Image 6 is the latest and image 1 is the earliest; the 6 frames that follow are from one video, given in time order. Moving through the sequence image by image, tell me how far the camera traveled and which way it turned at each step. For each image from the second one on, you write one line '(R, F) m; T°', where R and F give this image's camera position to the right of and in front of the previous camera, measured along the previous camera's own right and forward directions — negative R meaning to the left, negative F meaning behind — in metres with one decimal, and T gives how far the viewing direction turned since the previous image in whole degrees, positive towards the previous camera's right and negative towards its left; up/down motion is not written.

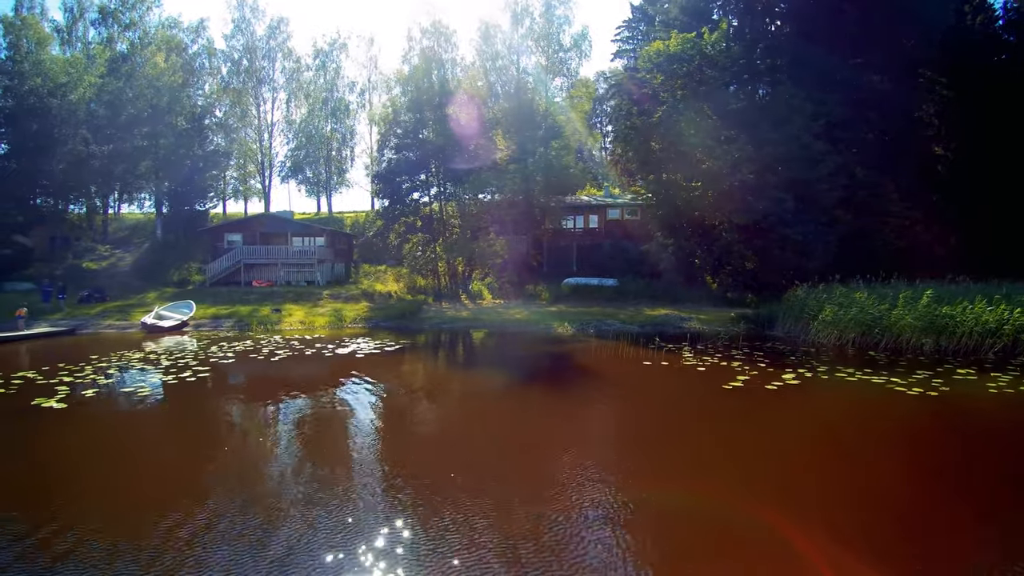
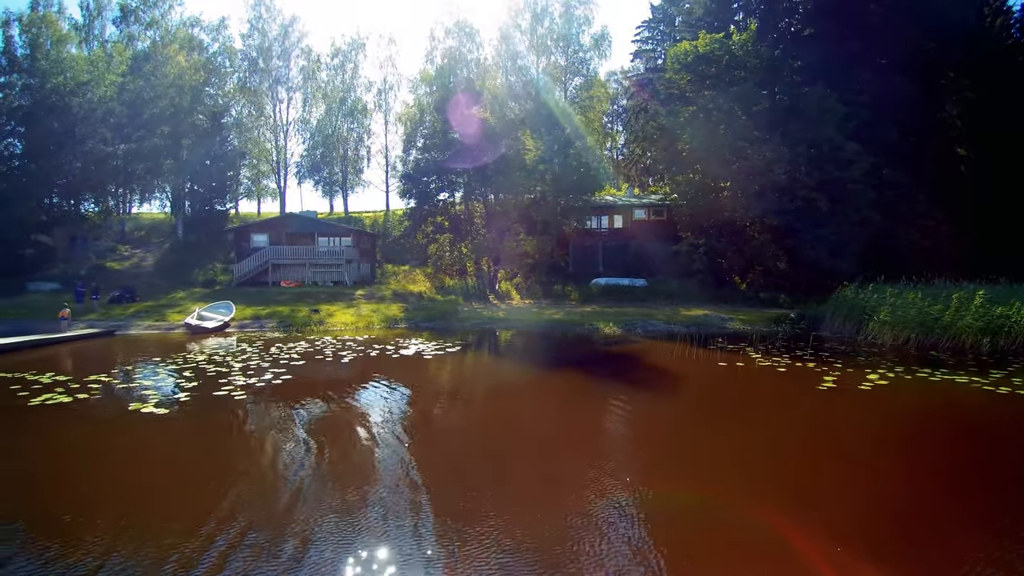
(-1.6, +0.1) m; +1°
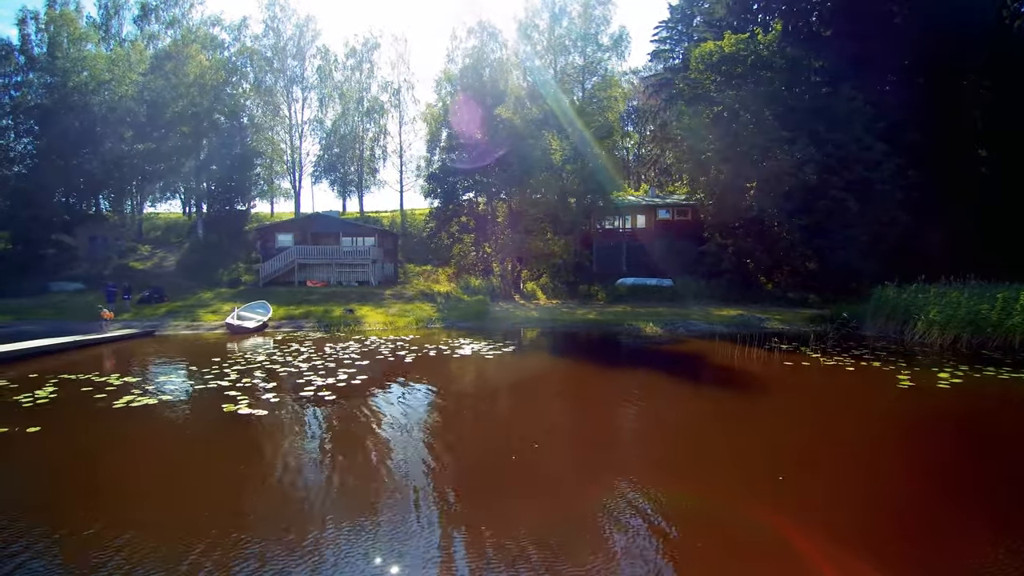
(-1.4, 0.0) m; 0°
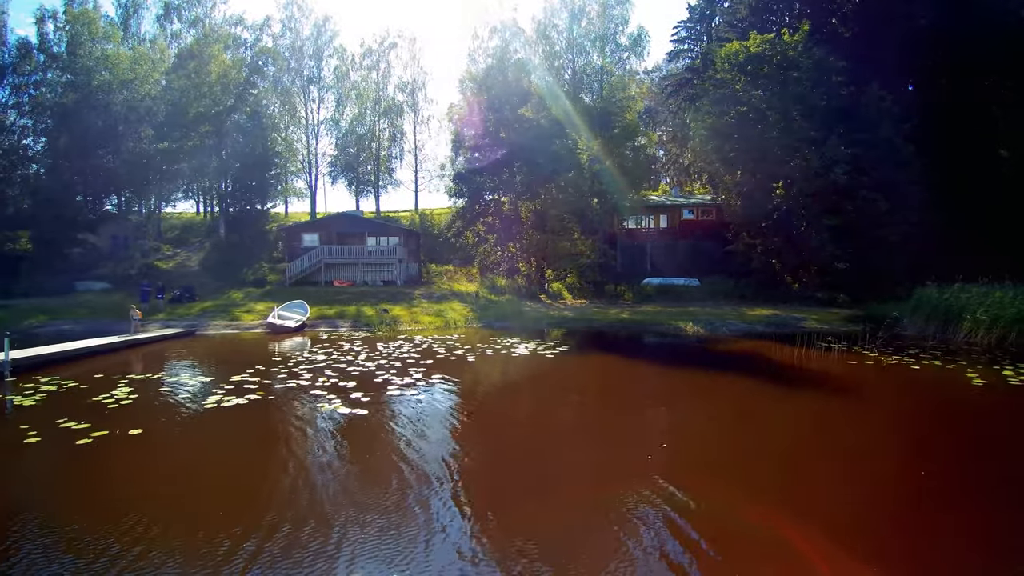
(-1.3, 0.0) m; 0°
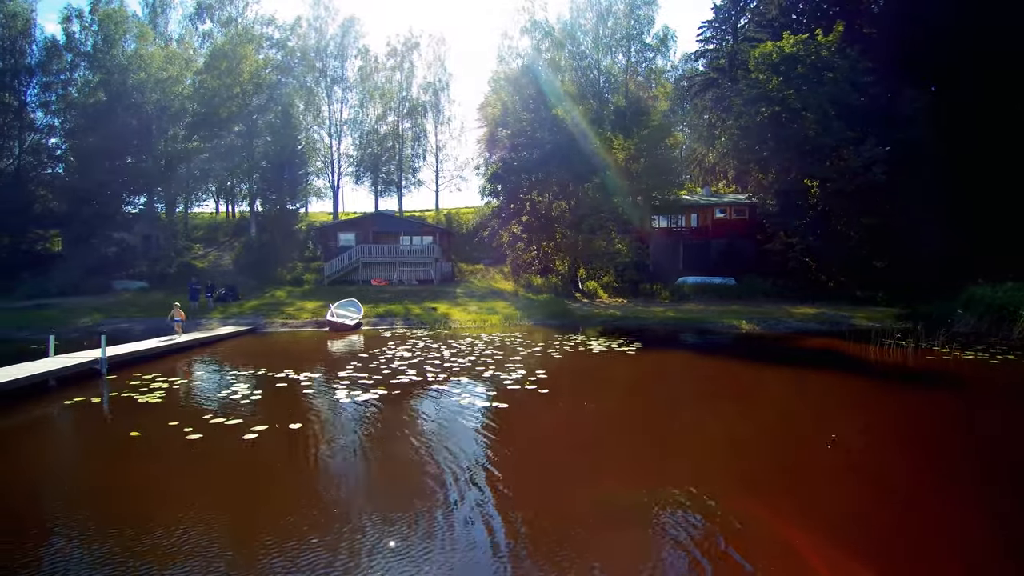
(-1.9, -0.1) m; 0°
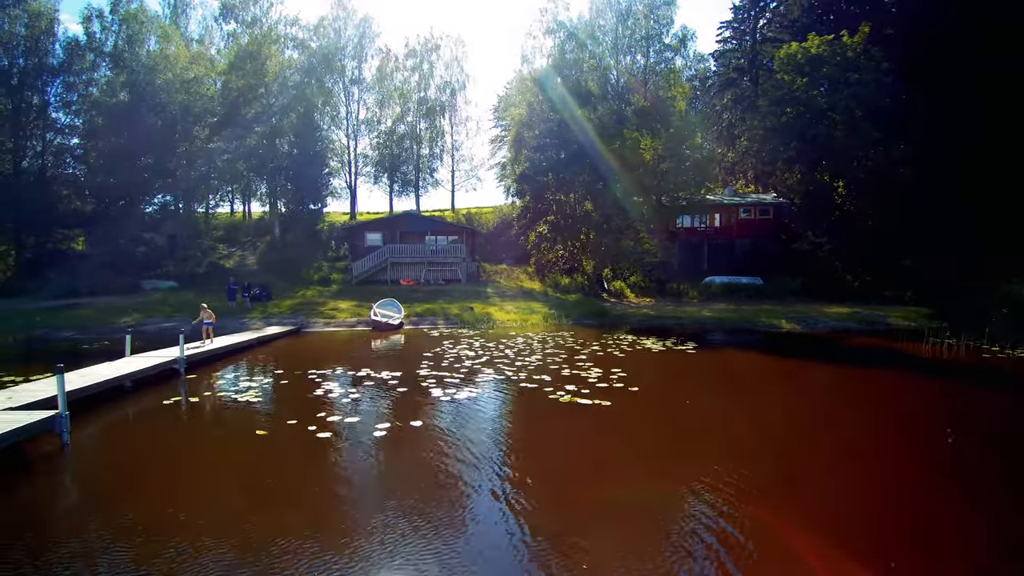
(-1.4, -0.1) m; 0°
